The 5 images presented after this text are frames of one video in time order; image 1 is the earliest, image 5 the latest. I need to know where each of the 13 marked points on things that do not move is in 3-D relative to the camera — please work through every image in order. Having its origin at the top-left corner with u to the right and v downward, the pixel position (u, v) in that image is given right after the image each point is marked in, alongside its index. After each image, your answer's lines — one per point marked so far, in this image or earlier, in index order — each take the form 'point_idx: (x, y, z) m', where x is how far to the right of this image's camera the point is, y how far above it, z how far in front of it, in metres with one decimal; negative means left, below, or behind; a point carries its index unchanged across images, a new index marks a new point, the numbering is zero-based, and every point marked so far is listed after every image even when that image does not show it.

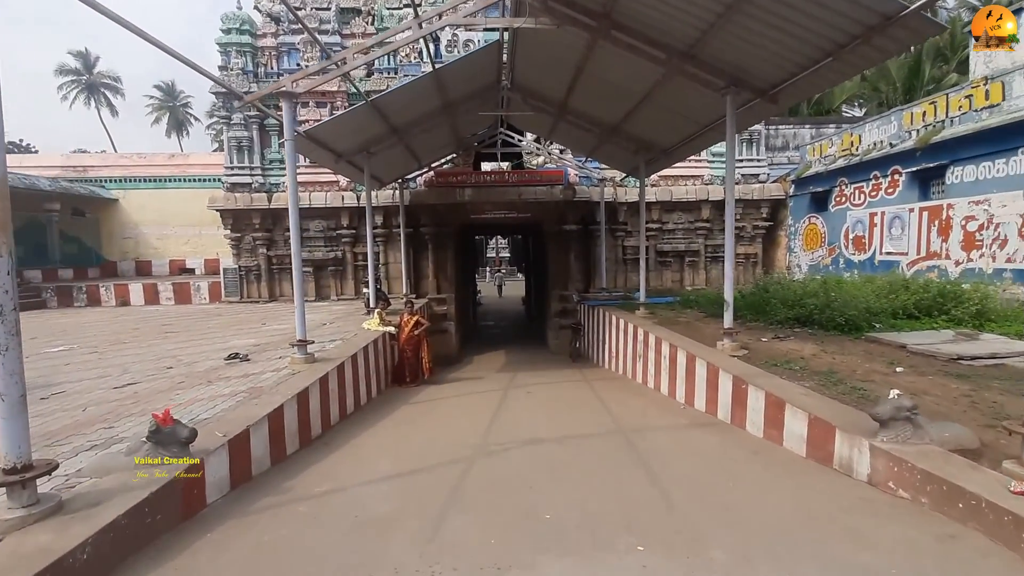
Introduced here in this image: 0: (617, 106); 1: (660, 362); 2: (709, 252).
0: (+1.6, +2.8, +7.5) m
1: (+1.9, -0.9, +6.3) m
2: (+5.1, +0.9, +13.0) m
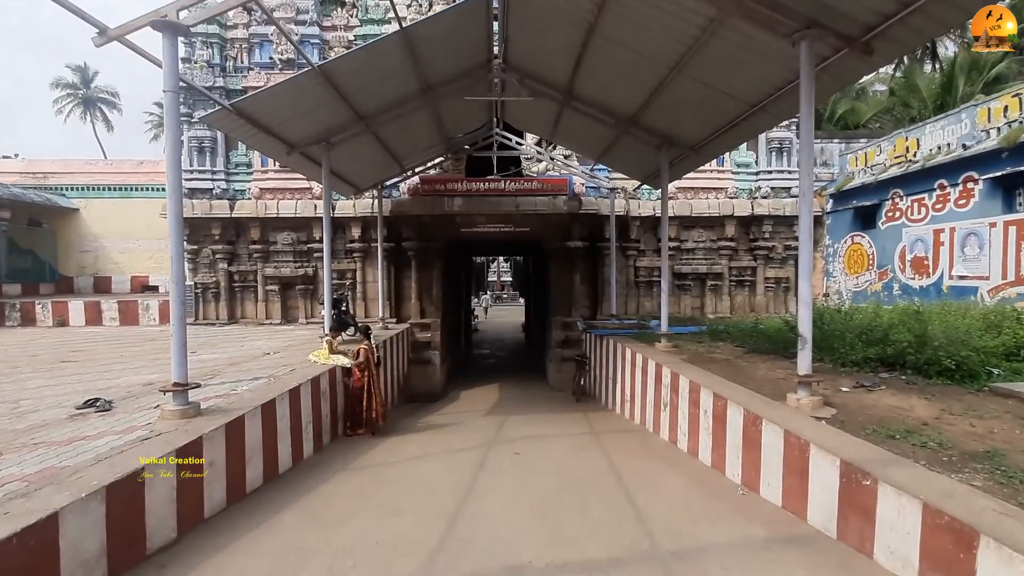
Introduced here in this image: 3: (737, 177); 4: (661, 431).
0: (+1.5, +2.4, +6.0) m
1: (+1.7, -1.2, +4.5) m
2: (+5.1, +0.3, +11.3) m
3: (+5.3, +2.6, +11.6) m
4: (+1.7, -1.6, +5.5) m
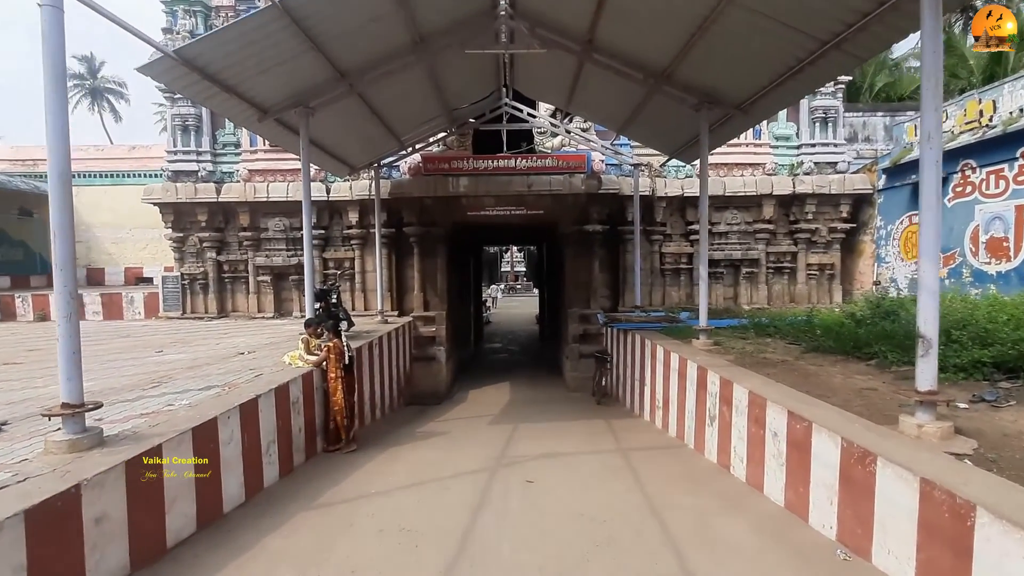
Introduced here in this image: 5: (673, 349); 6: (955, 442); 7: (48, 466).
0: (+1.6, +2.6, +4.9) m
1: (+1.8, -1.1, +3.5) m
2: (+5.3, +0.5, +10.1) m
3: (+5.6, +2.8, +10.4) m
4: (+1.8, -1.5, +4.5) m
5: (+1.8, -0.7, +5.6) m
6: (+2.3, -0.8, +2.6) m
7: (-2.3, -0.9, +2.5) m
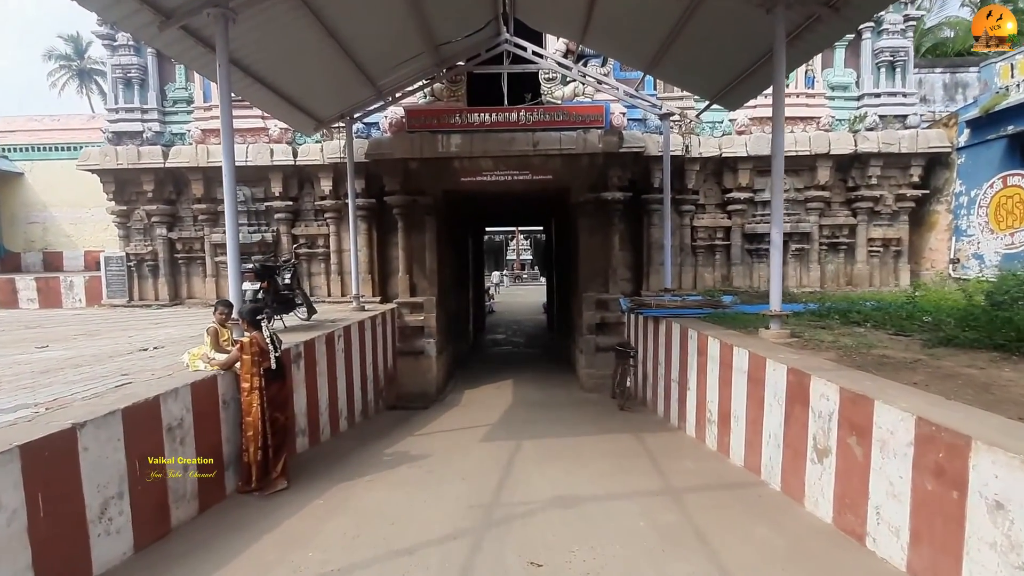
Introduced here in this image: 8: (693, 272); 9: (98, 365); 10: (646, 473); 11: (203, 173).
0: (+1.6, +2.8, +3.2) m
1: (+1.8, -0.9, +1.9) m
2: (+5.4, +0.9, +8.5) m
3: (+5.6, +3.2, +8.6) m
4: (+1.7, -1.2, +2.9) m
5: (+1.8, -0.4, +4.0) m
6: (+2.3, -0.6, +1.0) m
7: (-2.4, -0.7, +0.9) m
8: (+3.1, +0.3, +8.5) m
9: (-3.0, -0.6, +3.6) m
10: (+1.0, -1.4, +3.7) m
11: (-5.2, +1.9, +8.3) m
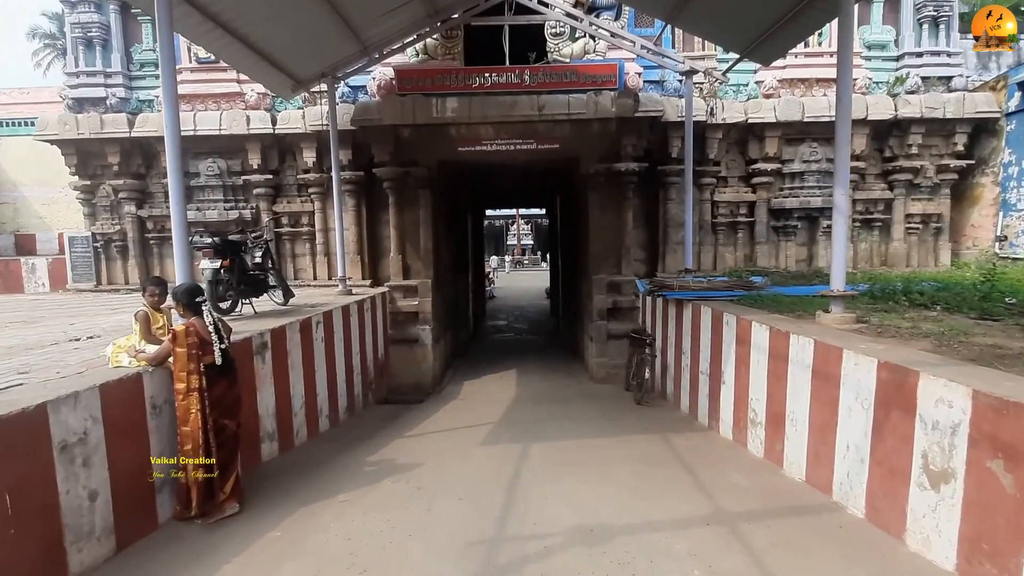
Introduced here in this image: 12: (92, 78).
0: (+1.6, +3.0, +2.4) m
1: (+1.8, -0.8, +1.2) m
2: (+5.4, +1.2, +7.7) m
3: (+5.6, +3.5, +7.8) m
4: (+1.8, -1.1, +2.2) m
5: (+1.8, -0.3, +3.3) m
6: (+2.3, -0.5, +0.3) m
7: (-2.3, -0.6, +0.2) m
8: (+3.1, +0.6, +7.7) m
9: (-3.0, -0.4, +2.9) m
10: (+1.1, -1.2, +3.0) m
11: (-5.2, +2.2, +7.5) m
12: (-6.6, +3.3, +7.7) m
